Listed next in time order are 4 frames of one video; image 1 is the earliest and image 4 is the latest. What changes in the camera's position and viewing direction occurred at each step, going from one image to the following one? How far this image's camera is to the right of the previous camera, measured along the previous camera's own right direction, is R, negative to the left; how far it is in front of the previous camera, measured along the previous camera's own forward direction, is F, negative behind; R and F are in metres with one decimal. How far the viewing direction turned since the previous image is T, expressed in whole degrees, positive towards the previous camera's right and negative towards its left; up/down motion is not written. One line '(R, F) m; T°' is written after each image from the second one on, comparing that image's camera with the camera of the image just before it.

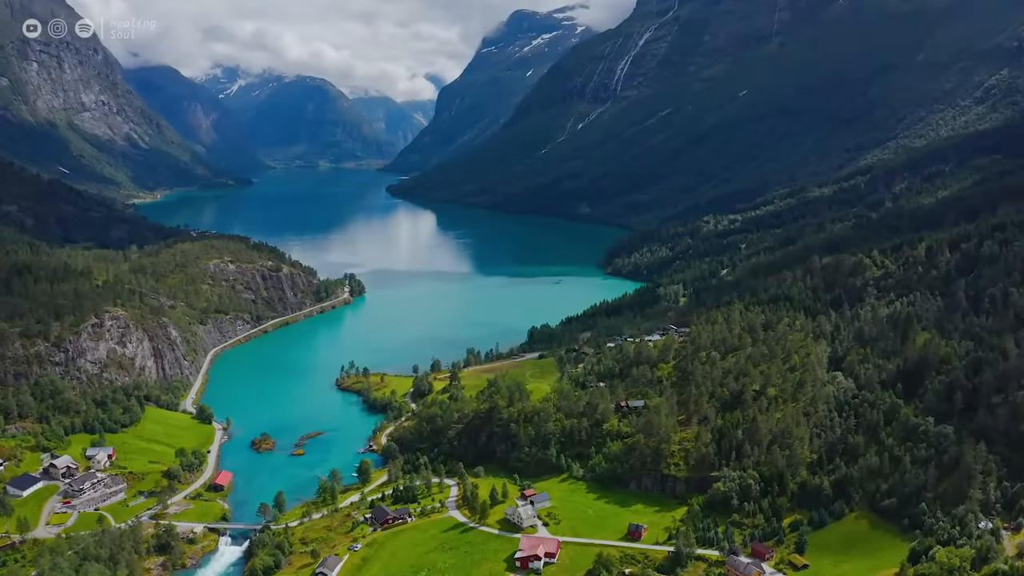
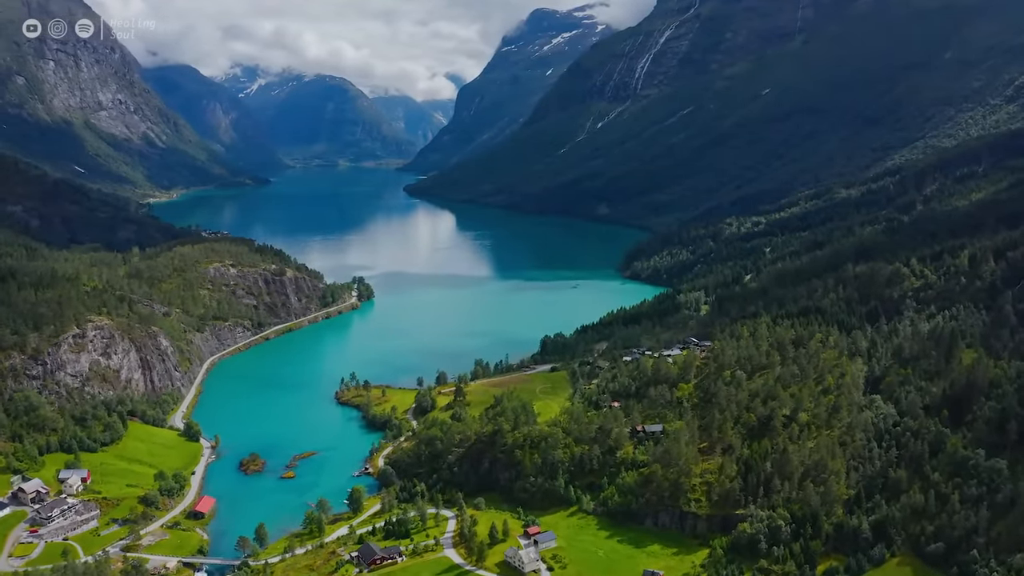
(+1.1, +6.5) m; -1°
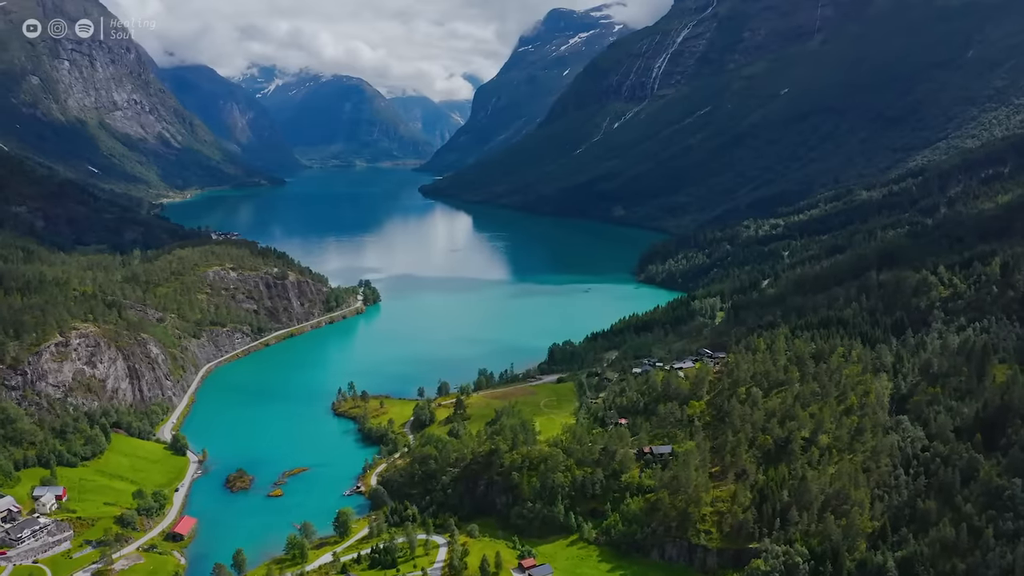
(+1.4, +4.6) m; -1°
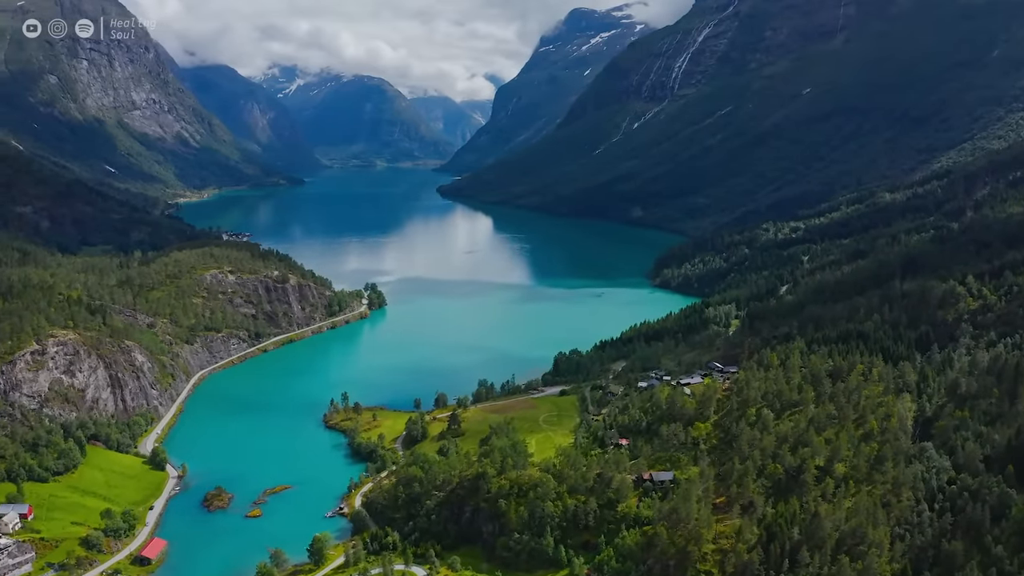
(+2.2, +4.8) m; -1°
